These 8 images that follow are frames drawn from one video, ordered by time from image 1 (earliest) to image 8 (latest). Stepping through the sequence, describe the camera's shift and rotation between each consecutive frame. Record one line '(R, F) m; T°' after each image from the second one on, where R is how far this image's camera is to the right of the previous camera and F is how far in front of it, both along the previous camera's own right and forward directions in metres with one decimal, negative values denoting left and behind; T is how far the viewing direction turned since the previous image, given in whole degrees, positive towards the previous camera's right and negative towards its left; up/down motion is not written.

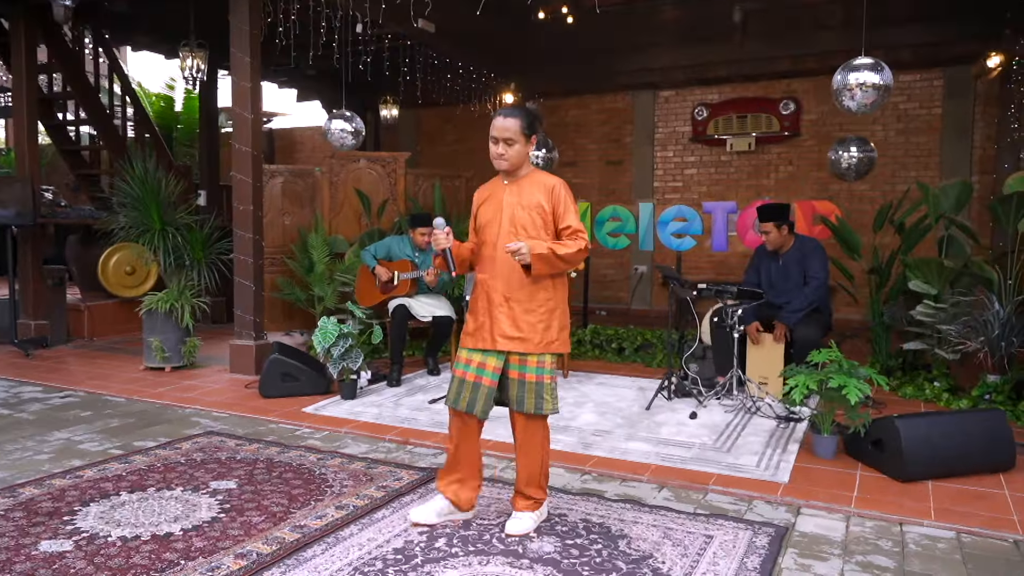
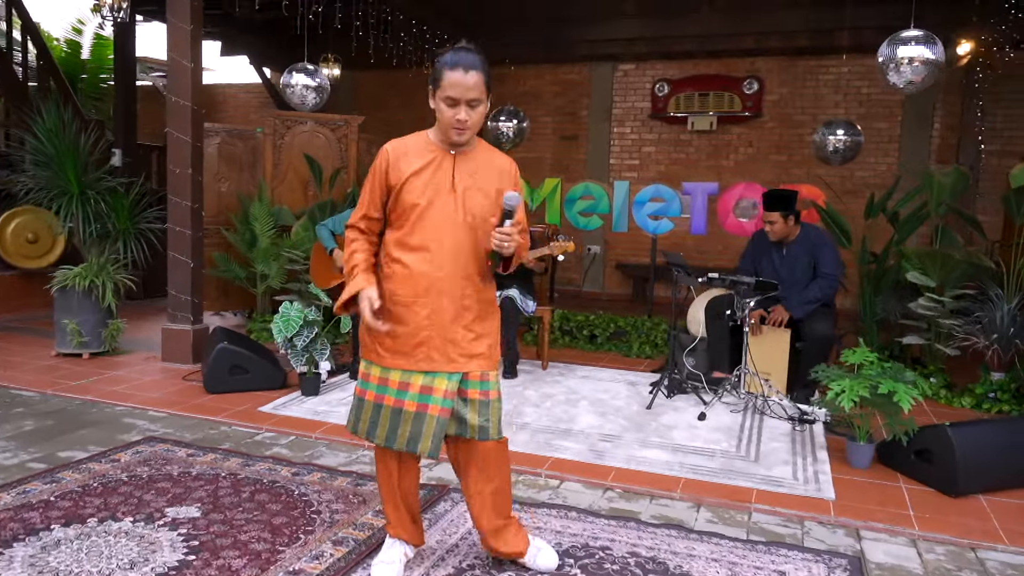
(-0.4, +0.5) m; +7°
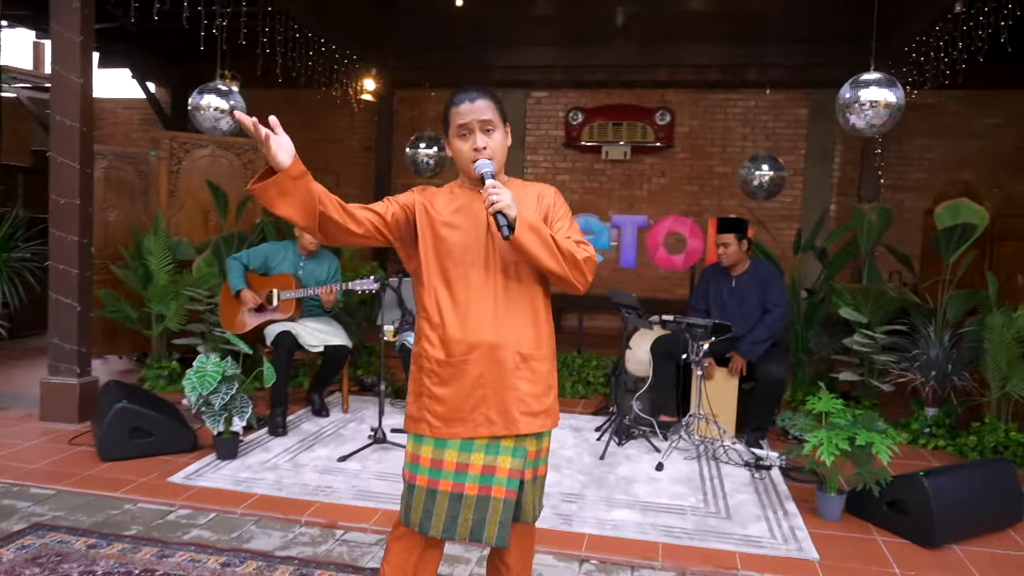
(-0.3, +0.3) m; +8°
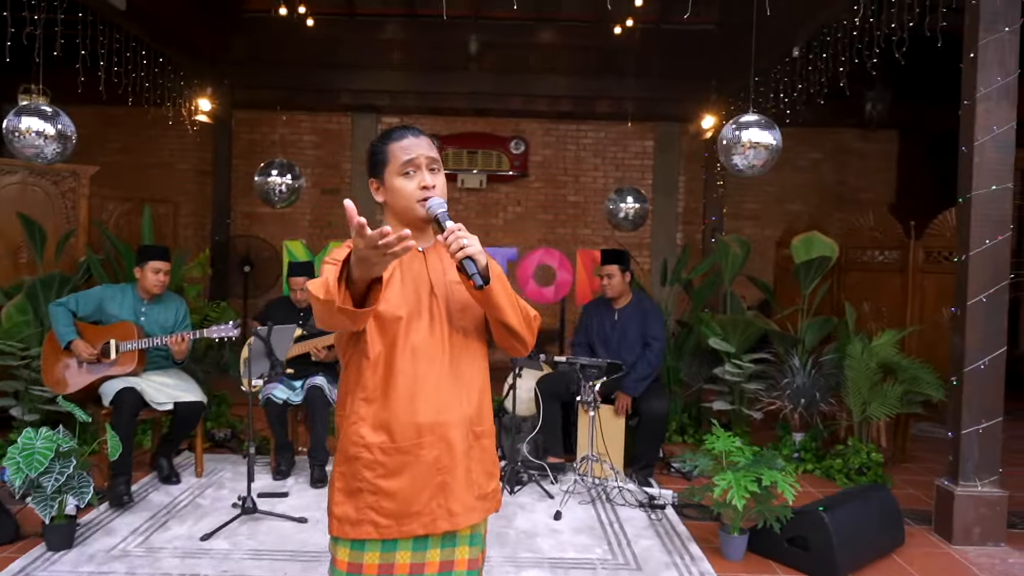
(-0.2, +0.3) m; +12°
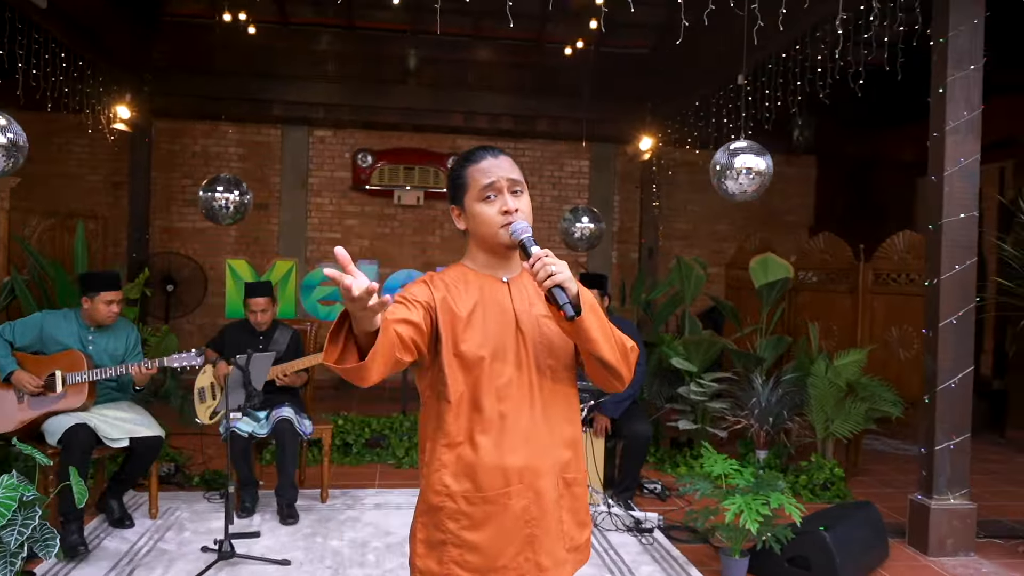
(-0.4, +0.1) m; +8°
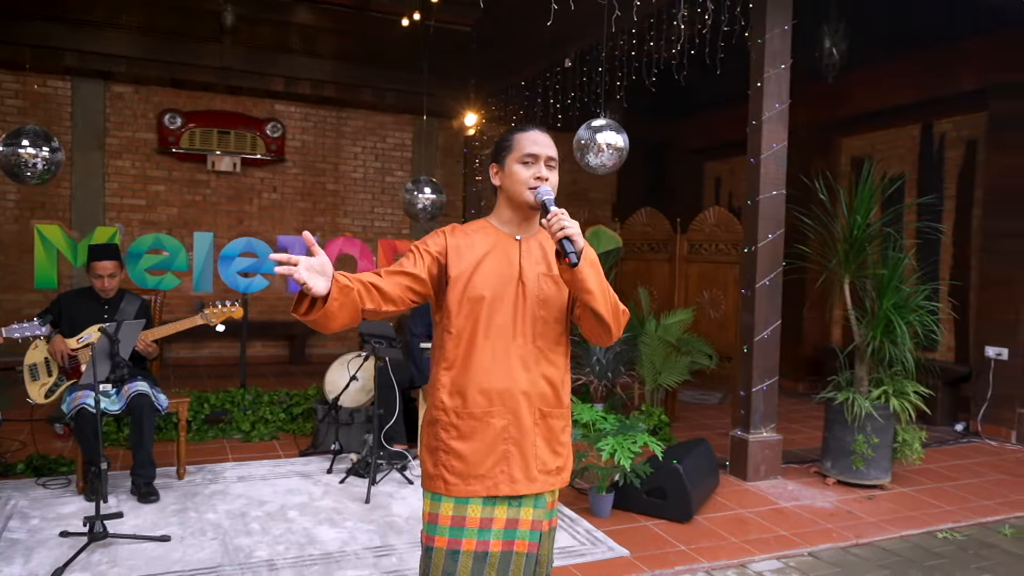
(-0.5, -0.1) m; +16°
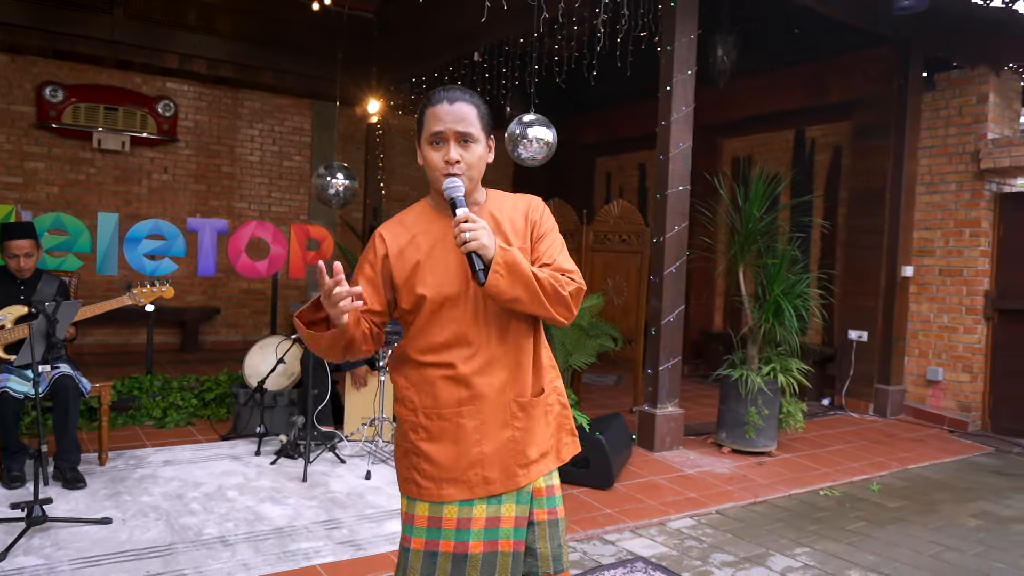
(-0.3, -0.2) m; +9°
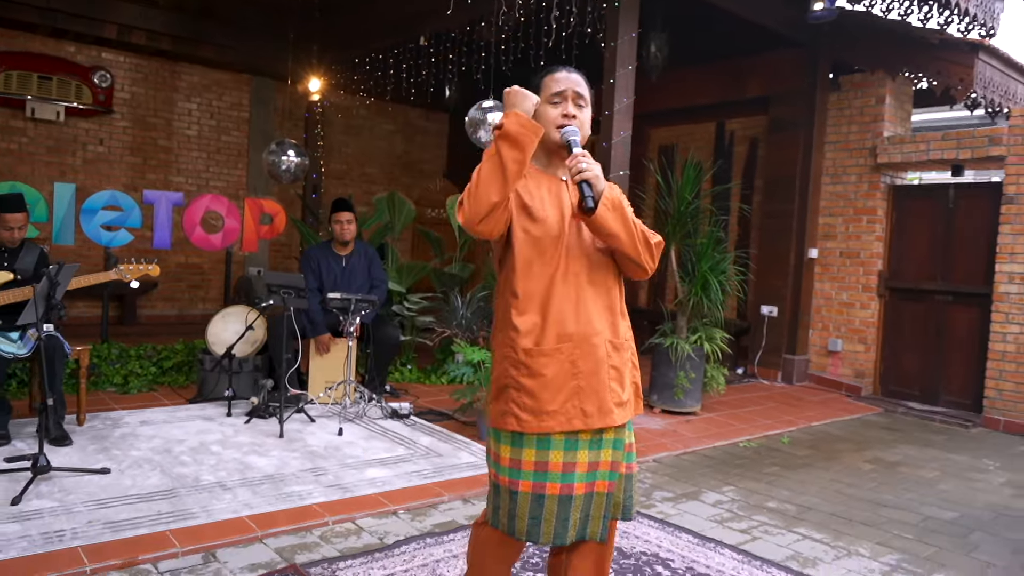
(-0.3, -0.4) m; +6°
